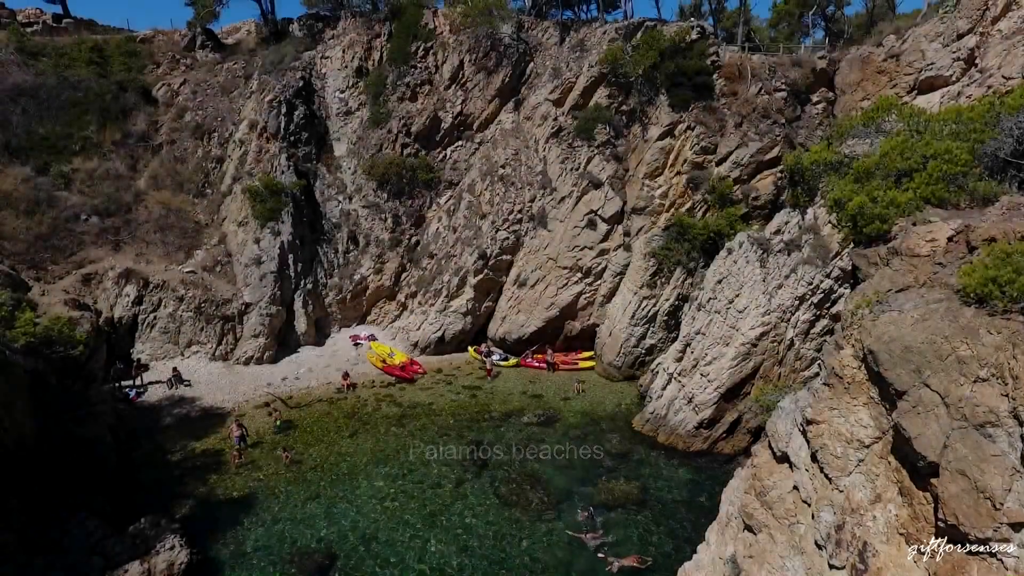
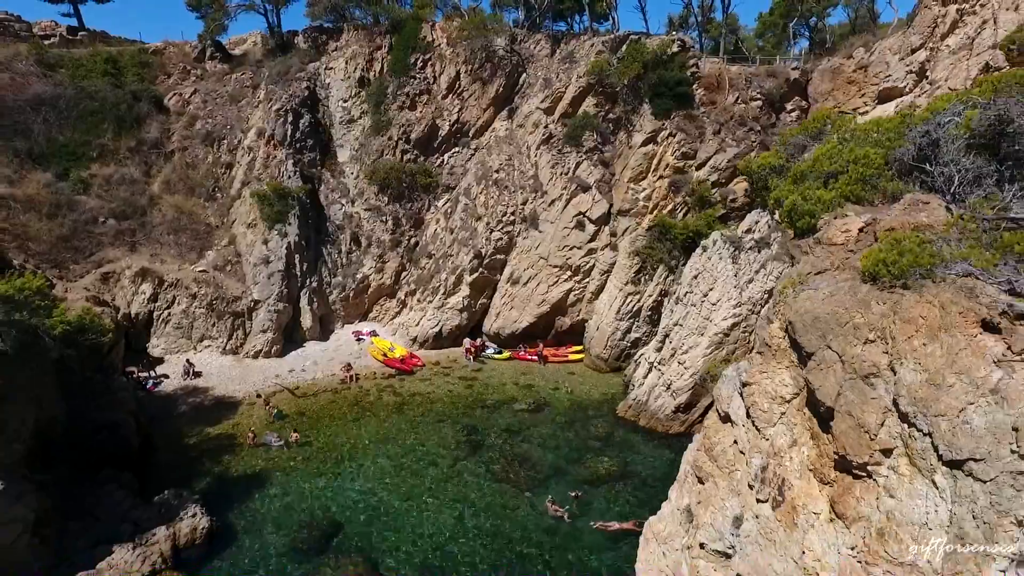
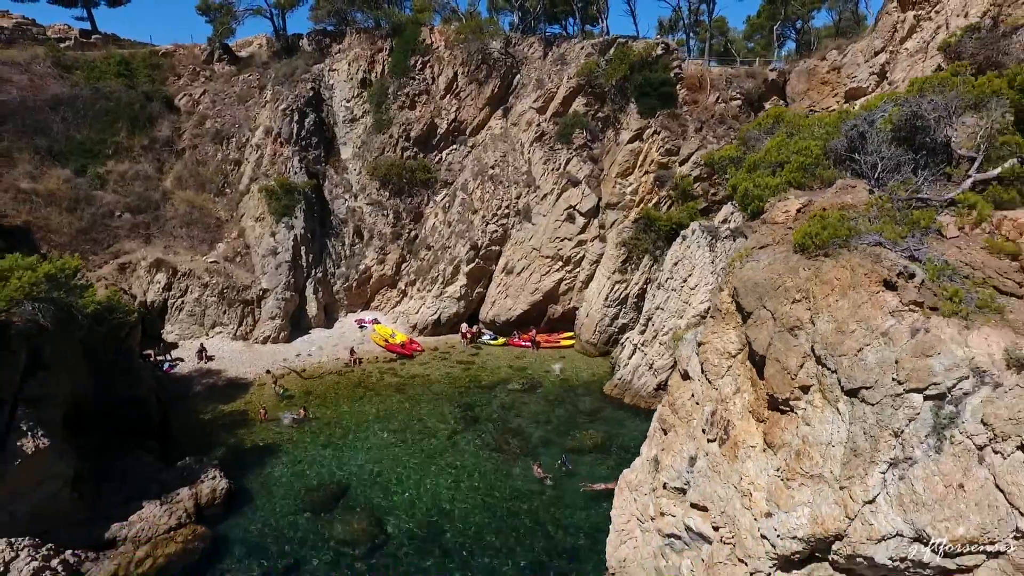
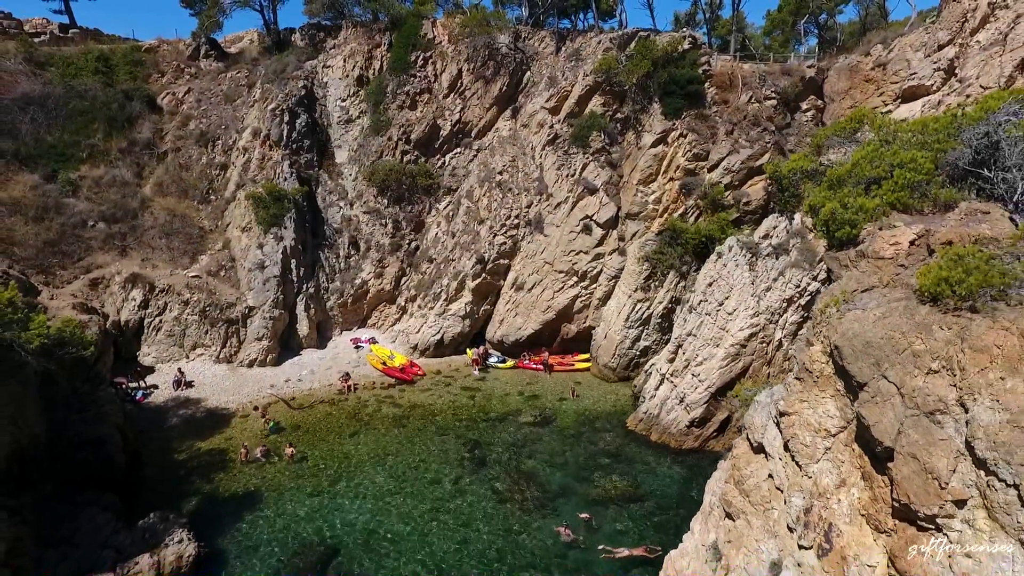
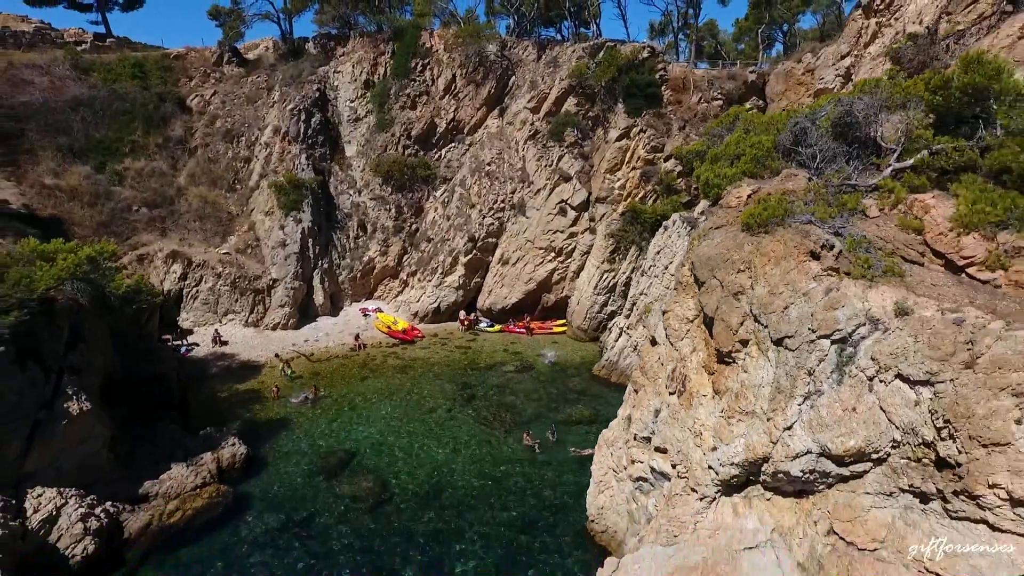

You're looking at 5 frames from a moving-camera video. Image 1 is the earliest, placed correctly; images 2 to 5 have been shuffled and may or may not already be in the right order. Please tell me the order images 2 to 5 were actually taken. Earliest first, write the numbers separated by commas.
4, 2, 3, 5
